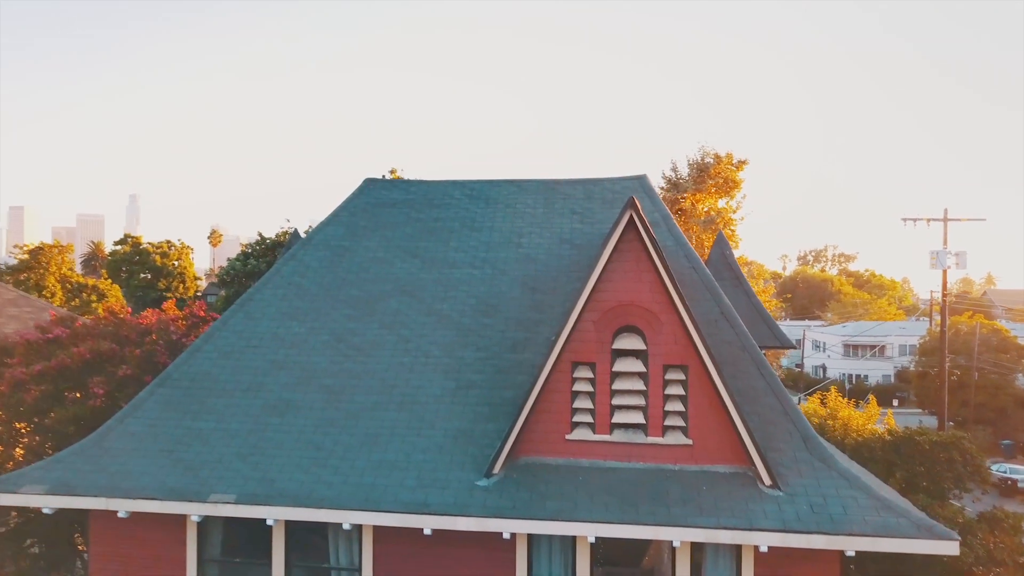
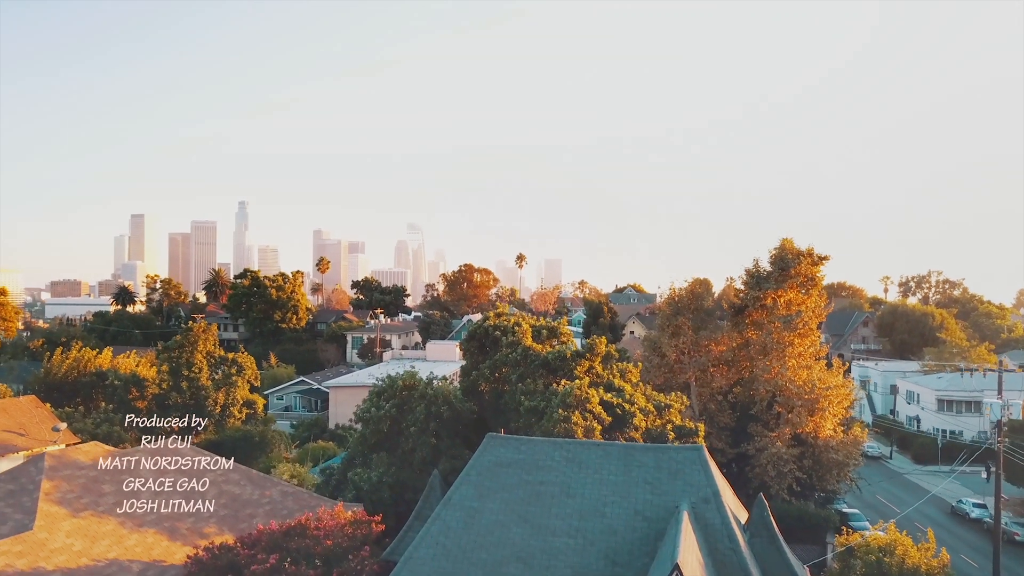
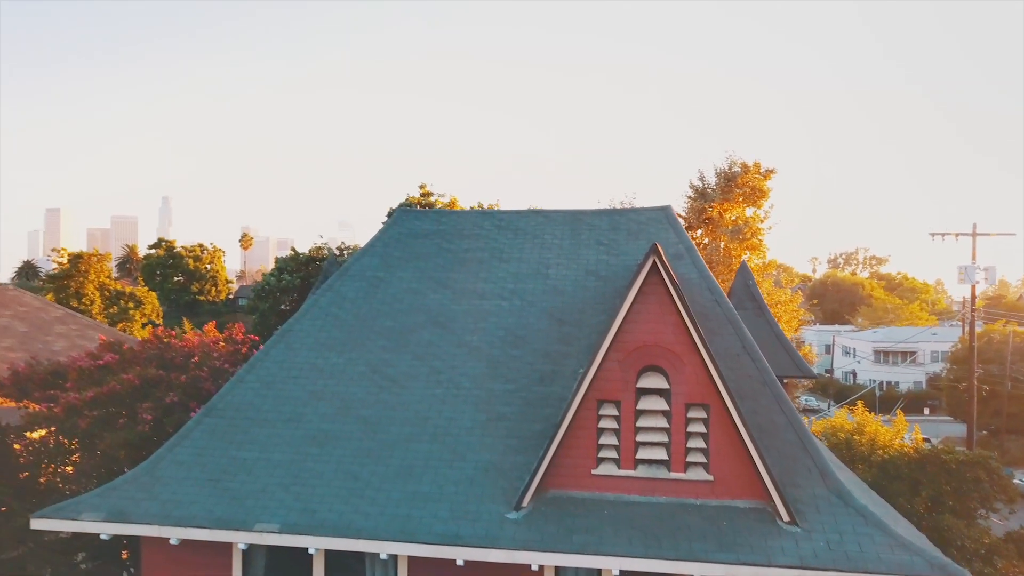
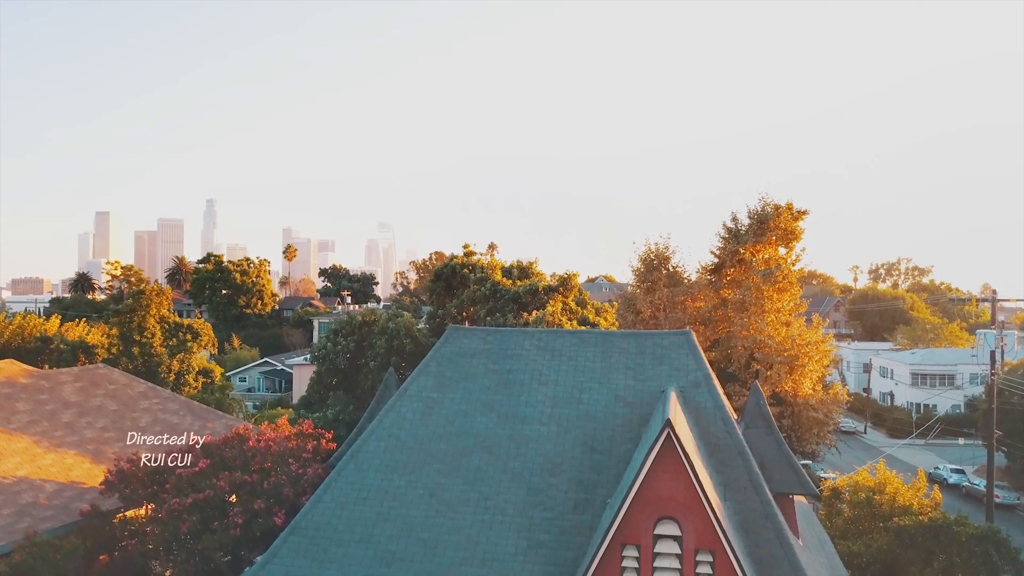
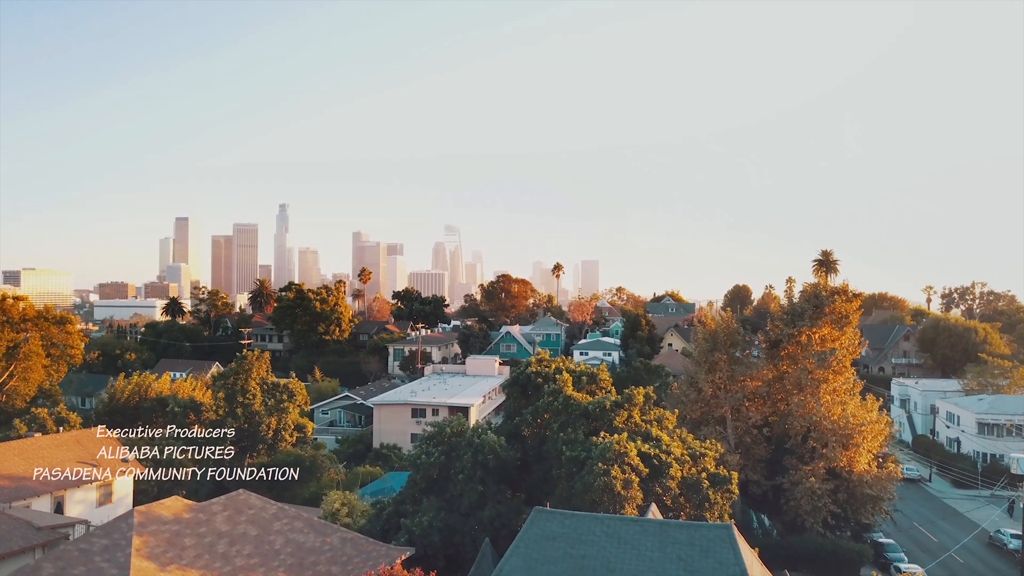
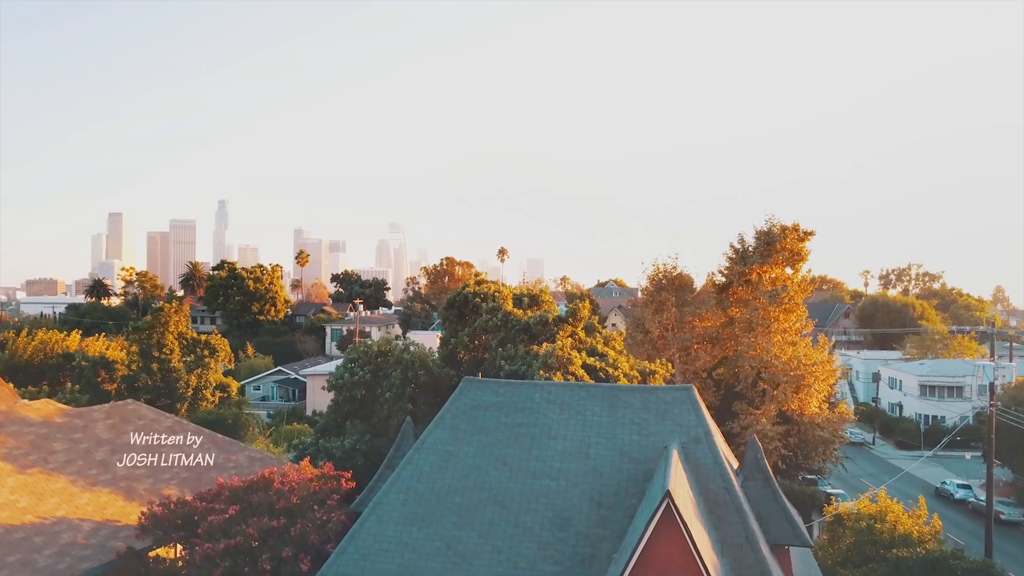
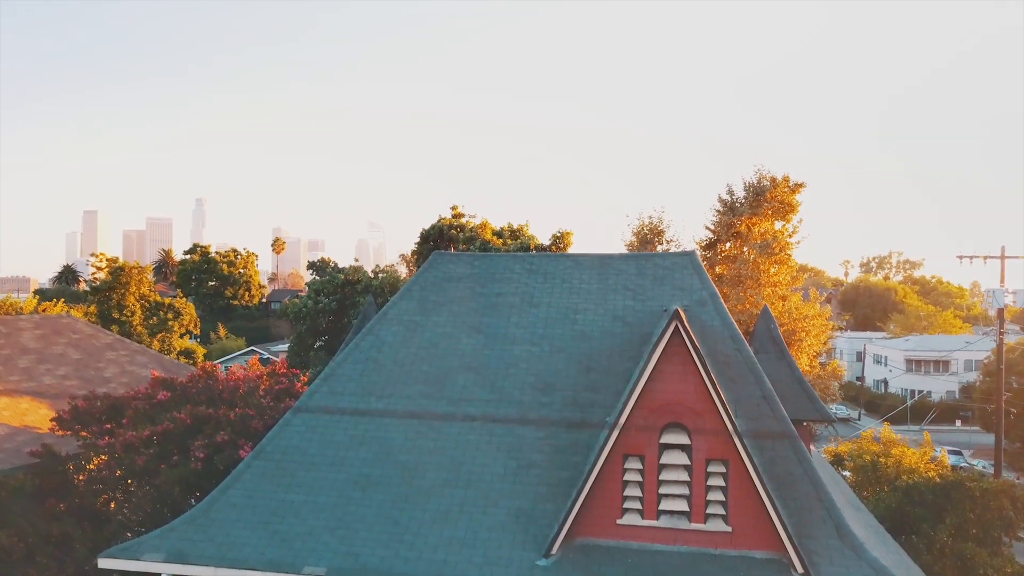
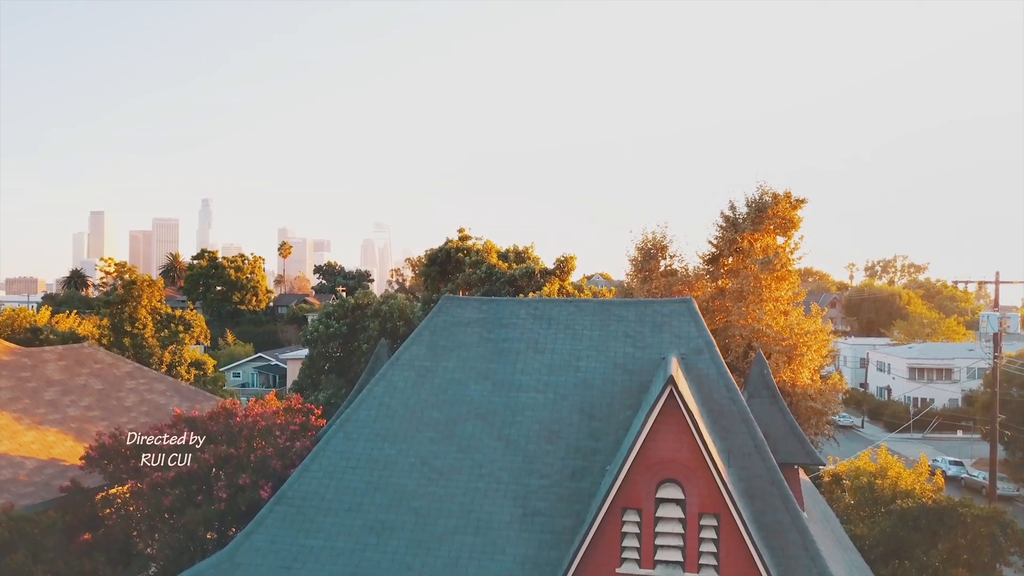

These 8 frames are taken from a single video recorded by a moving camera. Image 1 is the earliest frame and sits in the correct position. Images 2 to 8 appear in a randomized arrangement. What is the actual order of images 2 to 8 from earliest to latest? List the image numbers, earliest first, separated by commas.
3, 7, 8, 4, 6, 2, 5
